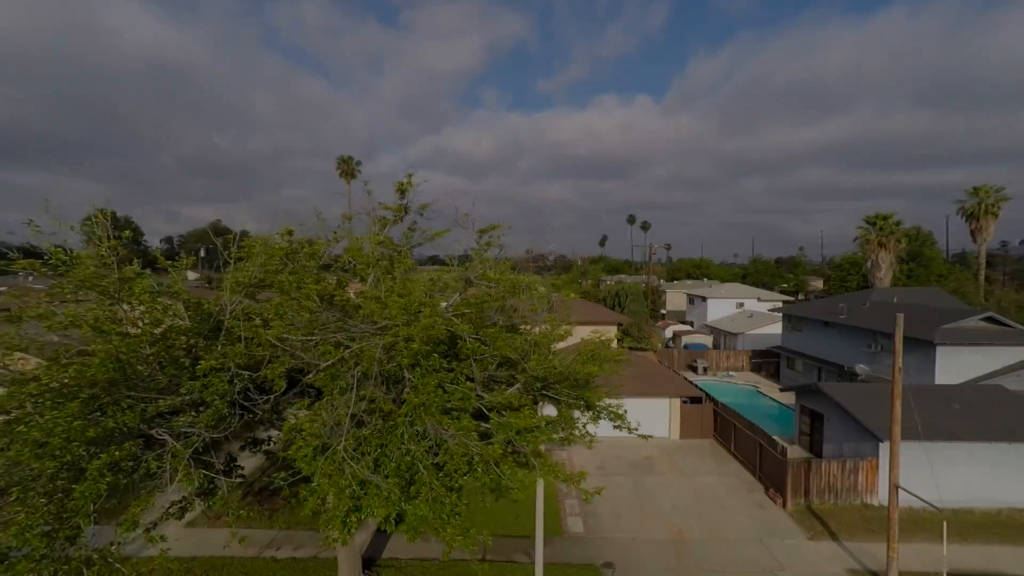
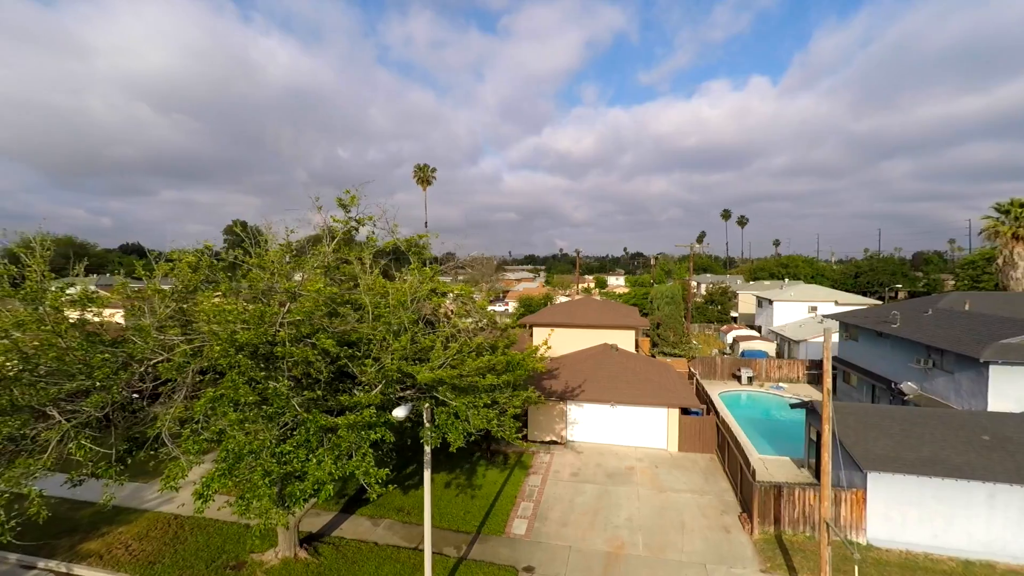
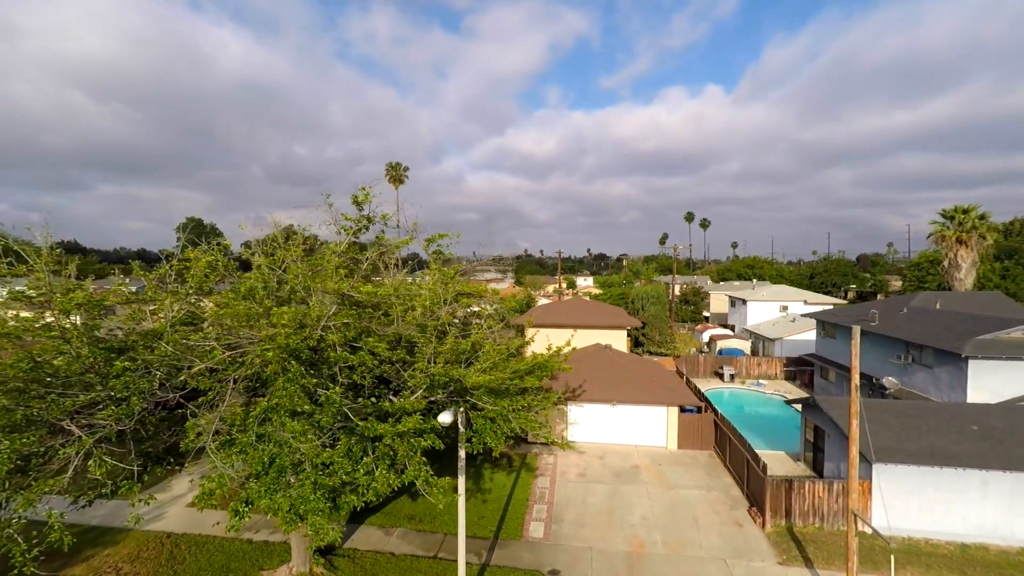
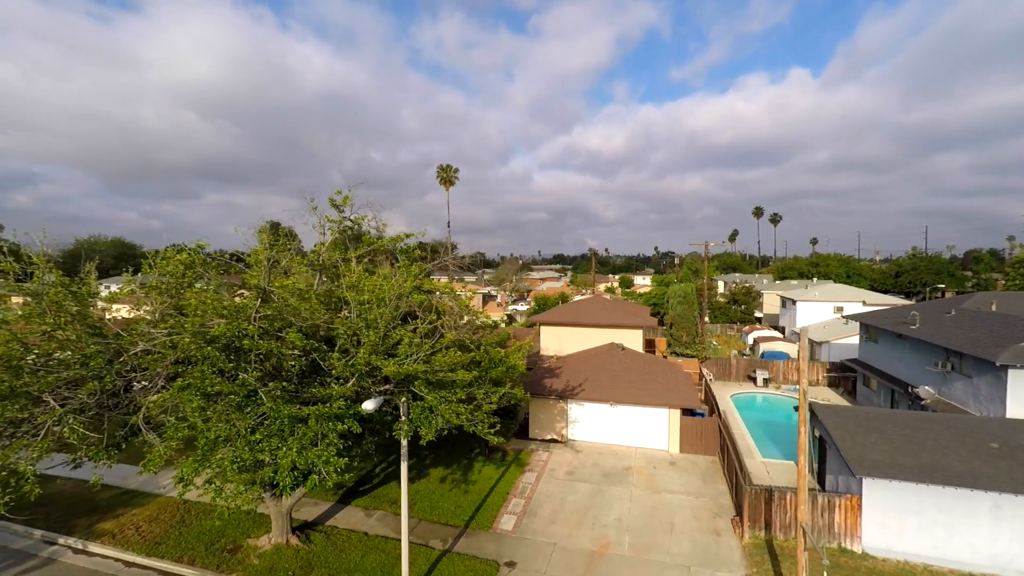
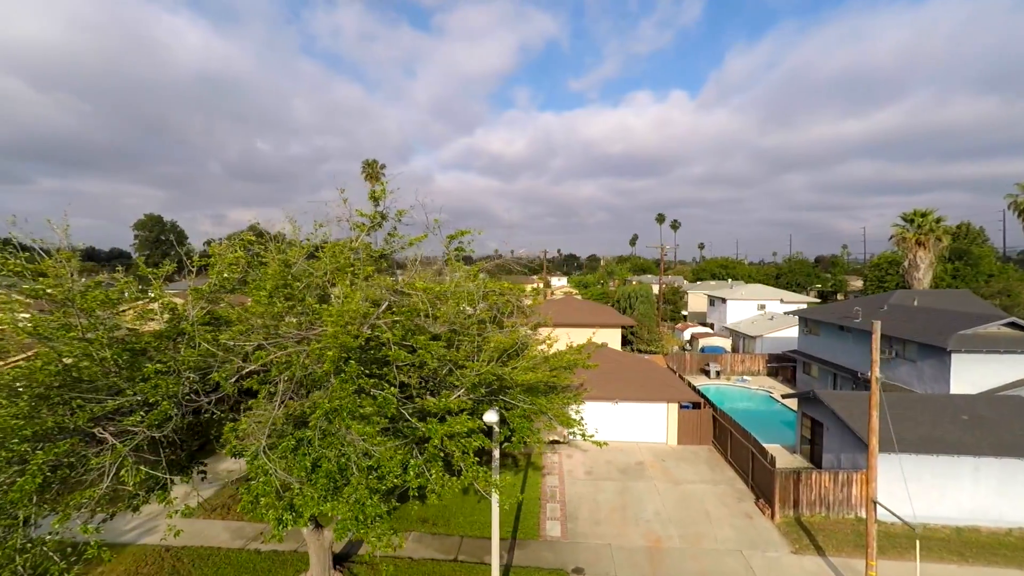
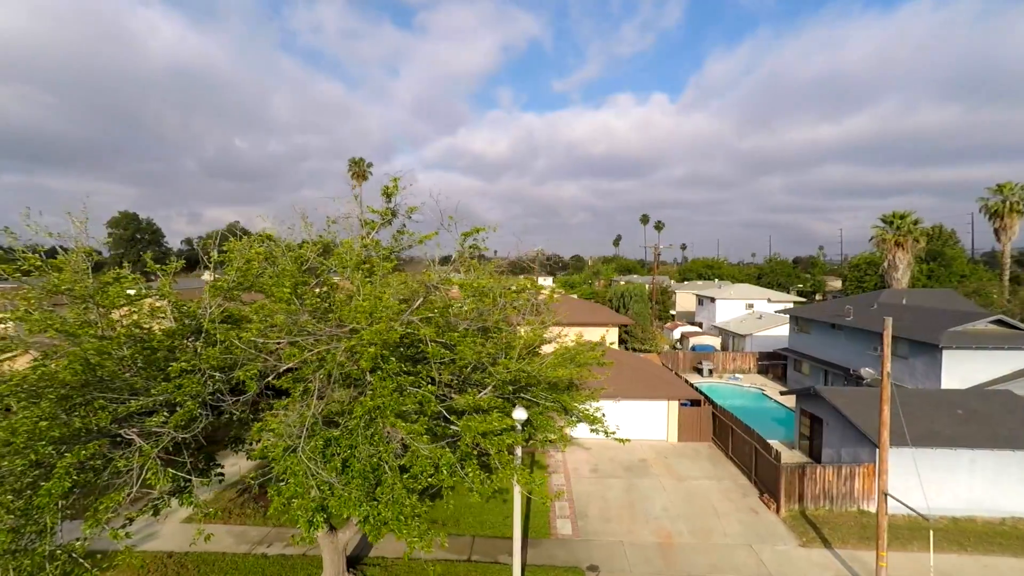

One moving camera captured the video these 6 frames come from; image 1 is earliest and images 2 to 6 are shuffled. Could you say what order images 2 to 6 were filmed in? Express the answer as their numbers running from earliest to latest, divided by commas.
6, 5, 3, 2, 4
